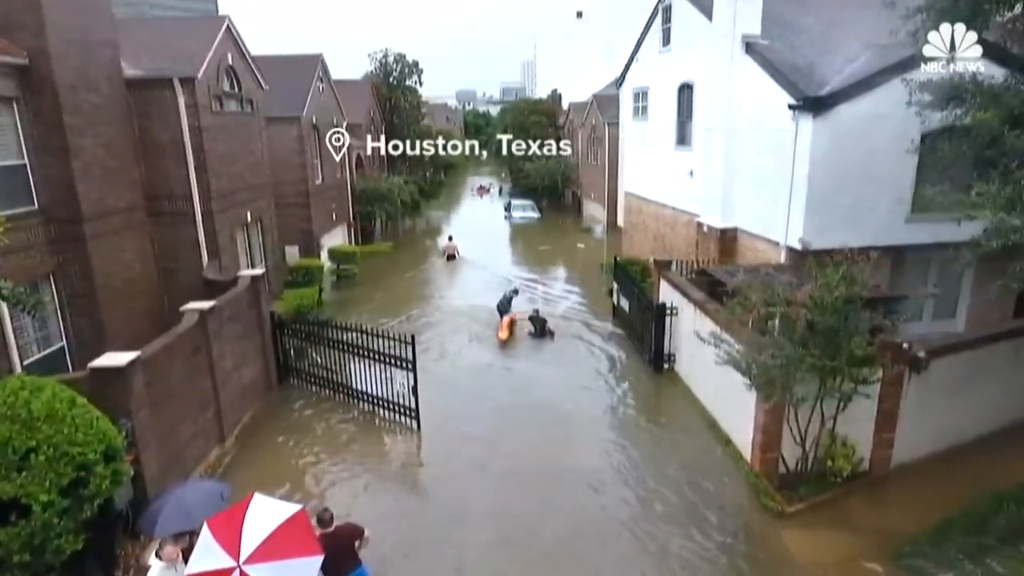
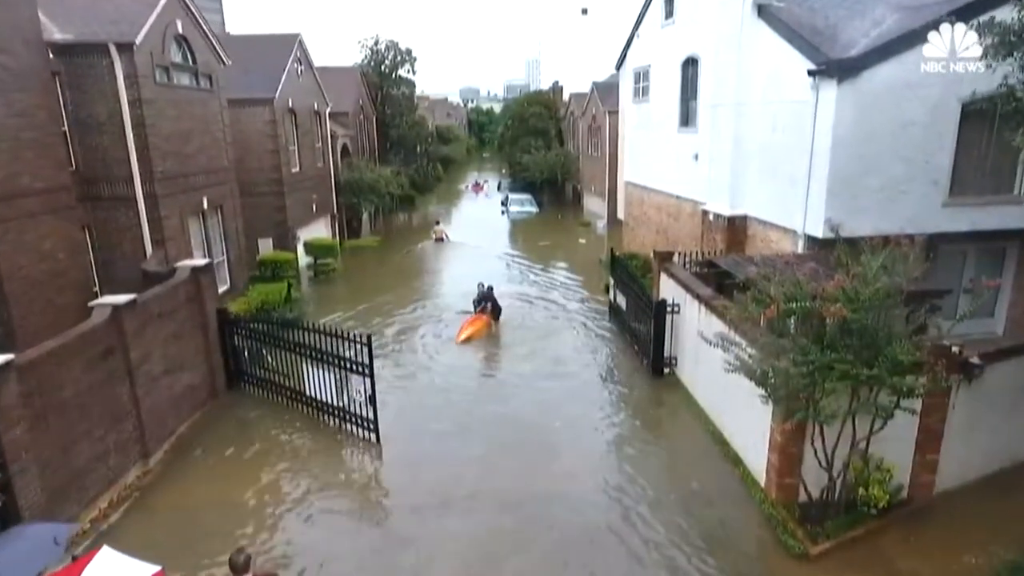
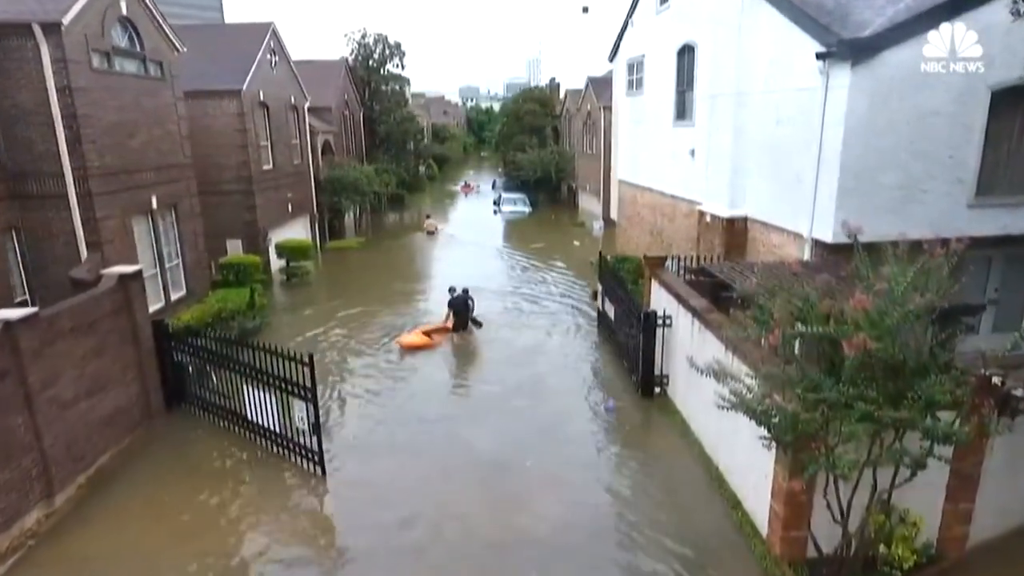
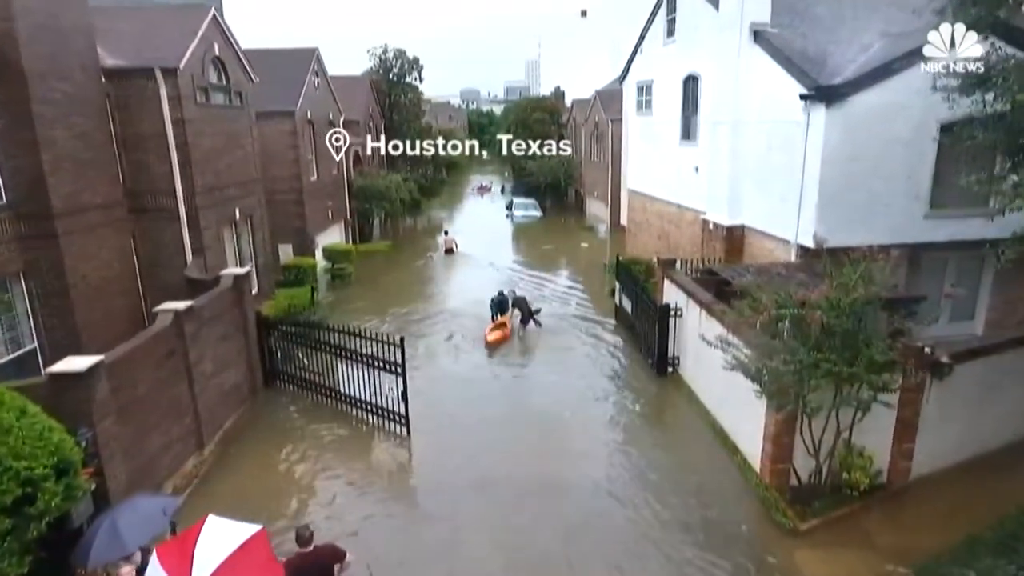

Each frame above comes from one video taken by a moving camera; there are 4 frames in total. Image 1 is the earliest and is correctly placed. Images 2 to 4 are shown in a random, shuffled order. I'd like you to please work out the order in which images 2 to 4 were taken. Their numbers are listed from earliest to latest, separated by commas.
4, 2, 3
